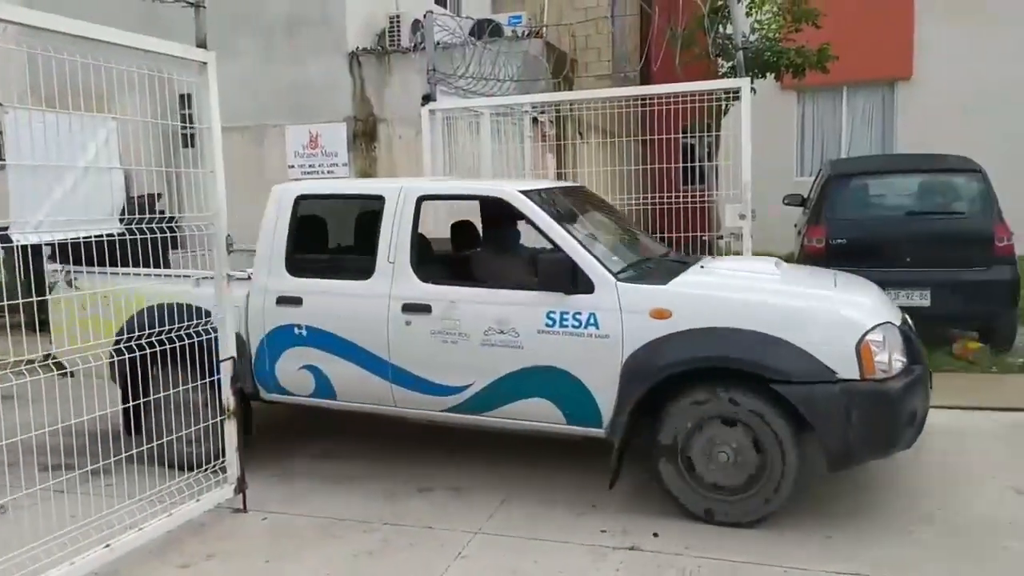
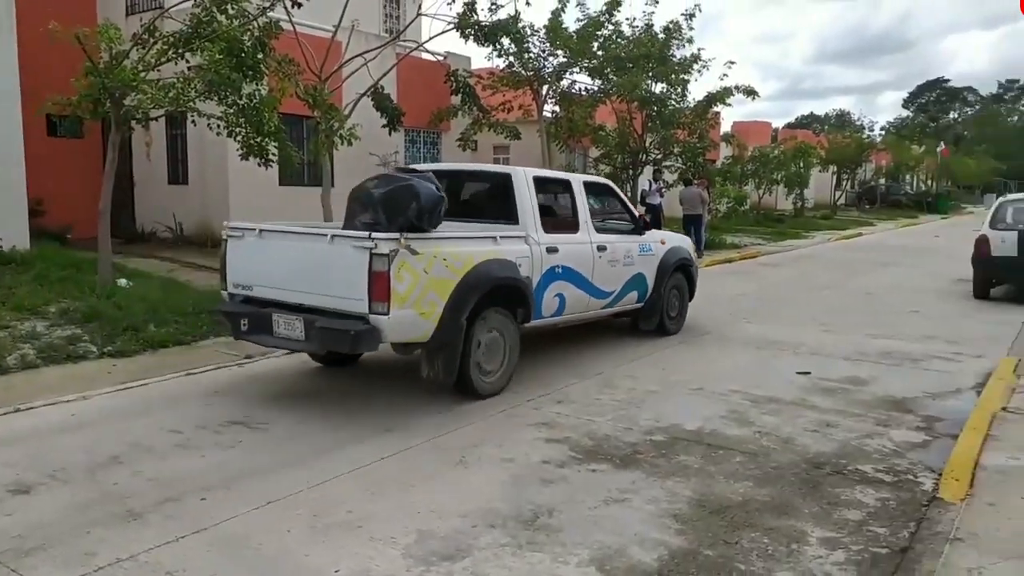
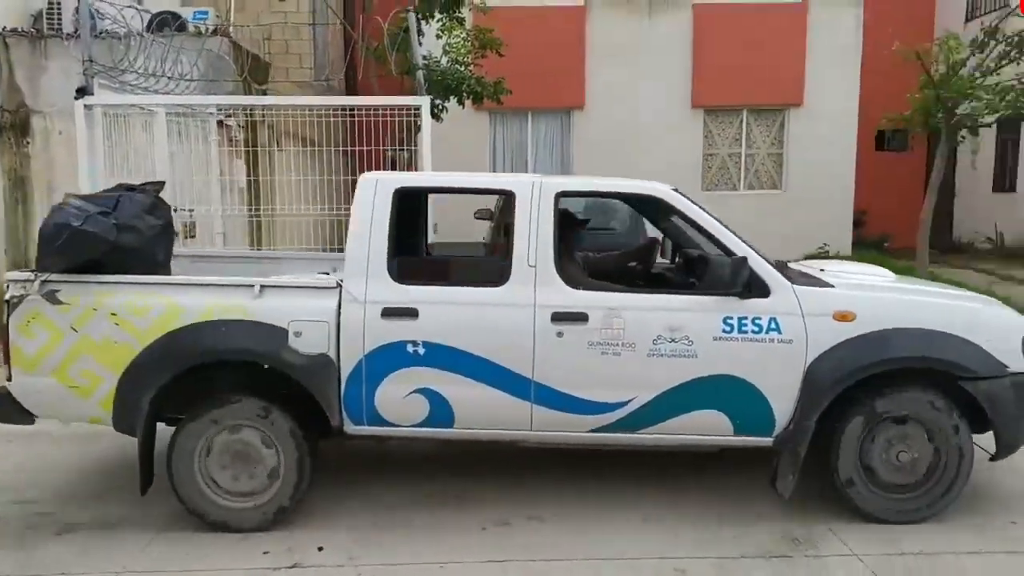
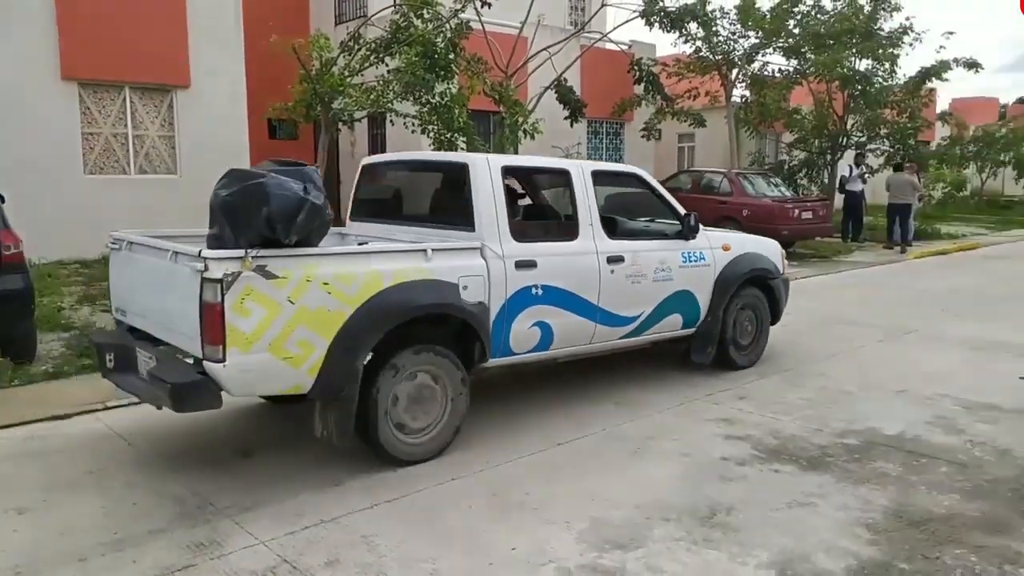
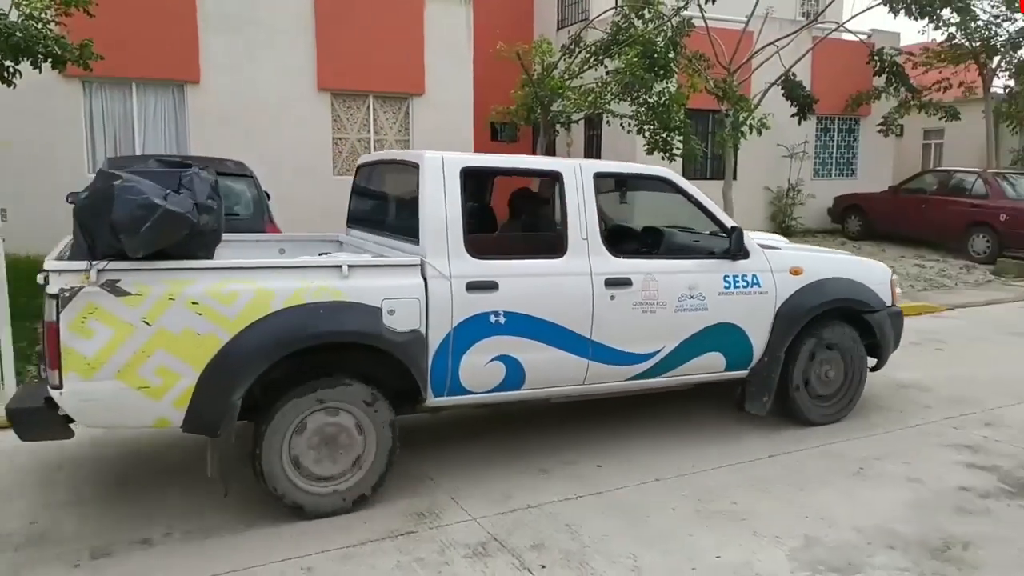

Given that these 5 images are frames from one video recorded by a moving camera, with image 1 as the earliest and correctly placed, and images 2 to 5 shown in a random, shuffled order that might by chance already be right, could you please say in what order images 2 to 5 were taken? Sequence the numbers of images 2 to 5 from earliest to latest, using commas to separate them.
3, 5, 4, 2
